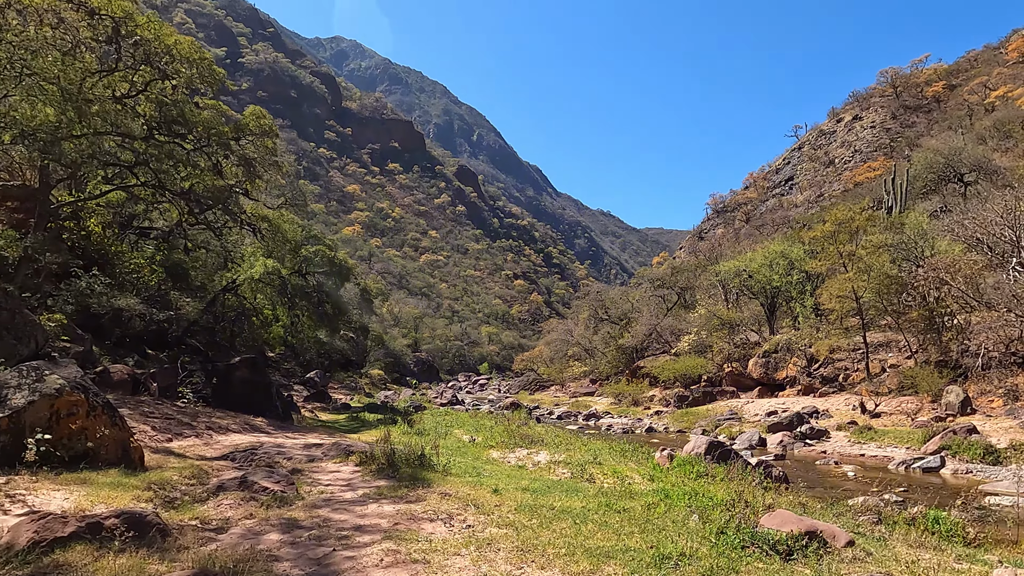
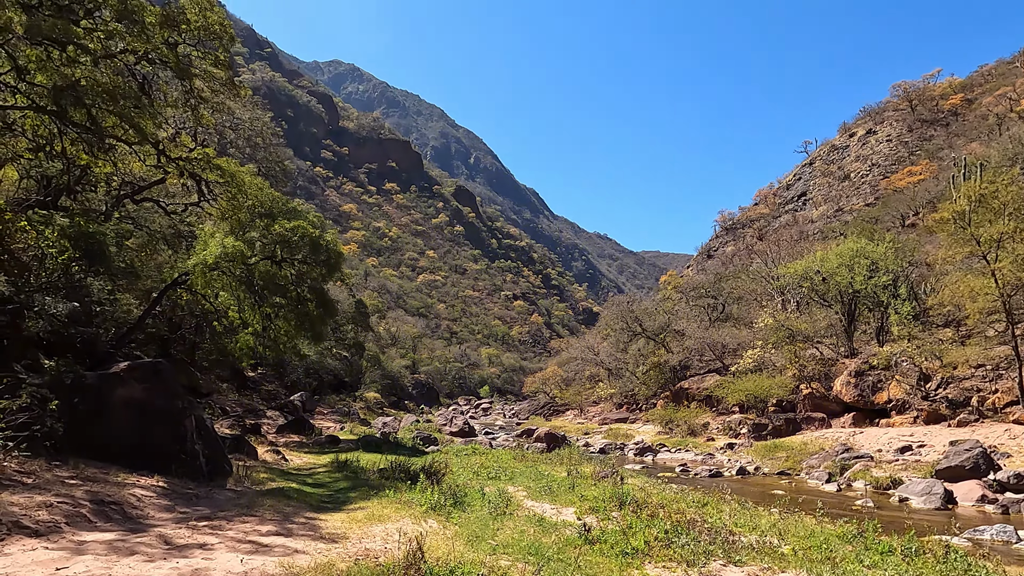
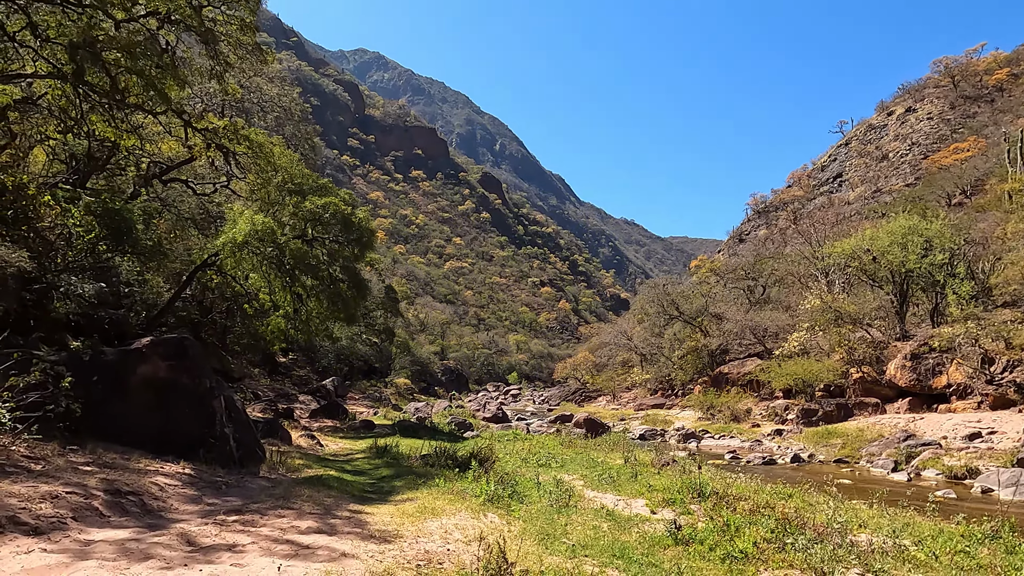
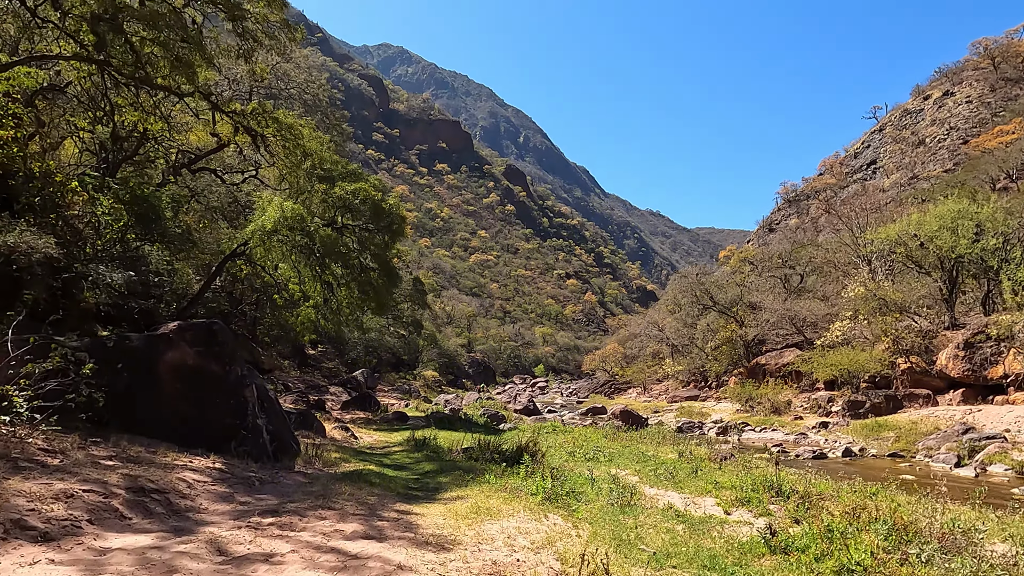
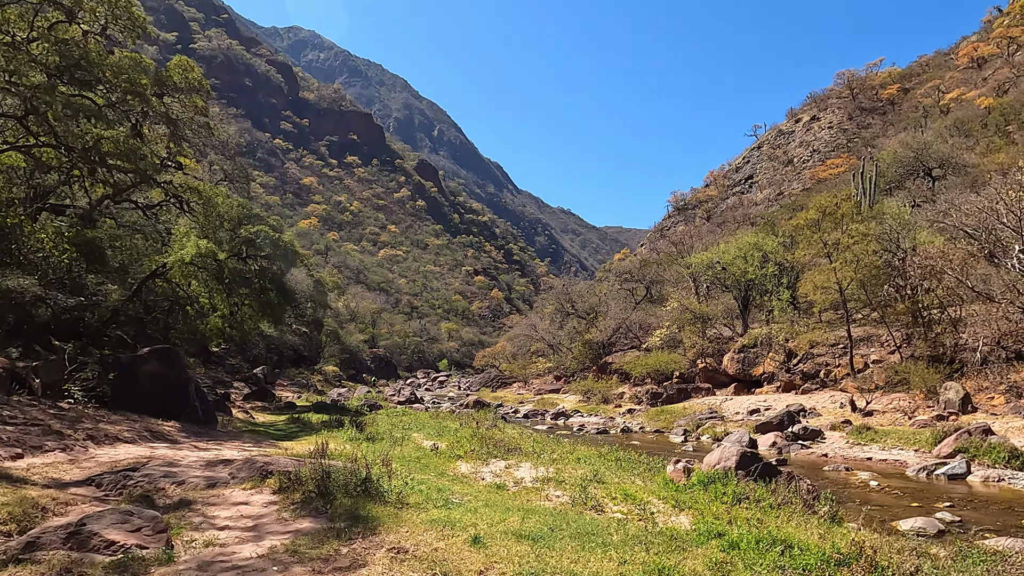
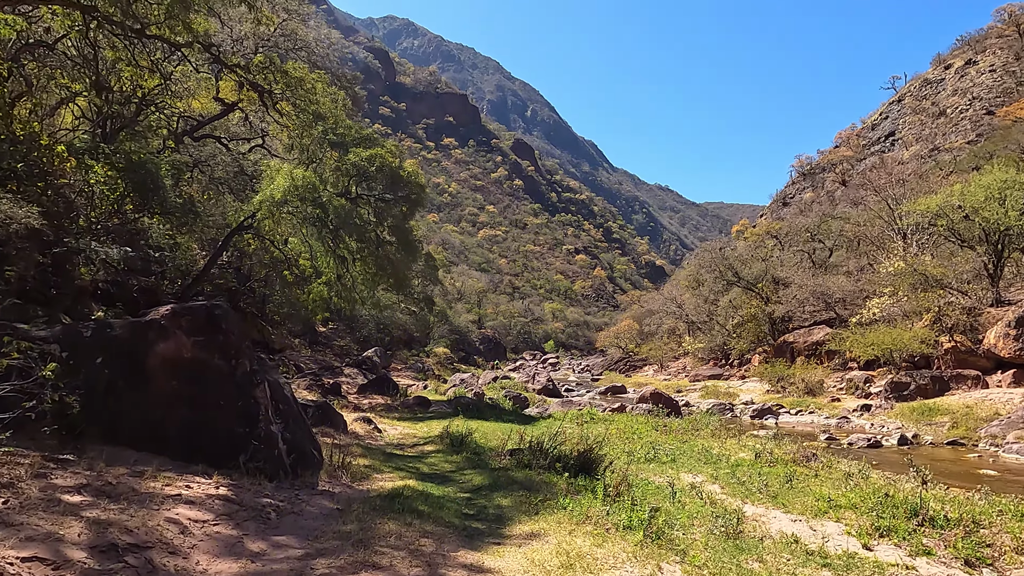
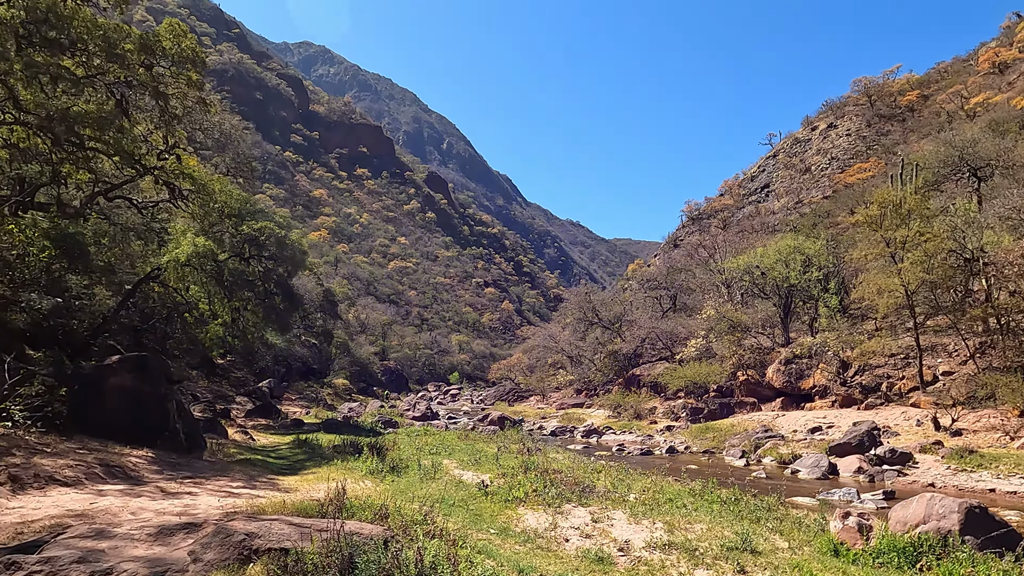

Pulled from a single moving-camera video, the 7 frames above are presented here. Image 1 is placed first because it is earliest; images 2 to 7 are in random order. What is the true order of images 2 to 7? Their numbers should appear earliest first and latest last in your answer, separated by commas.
5, 7, 2, 3, 4, 6
